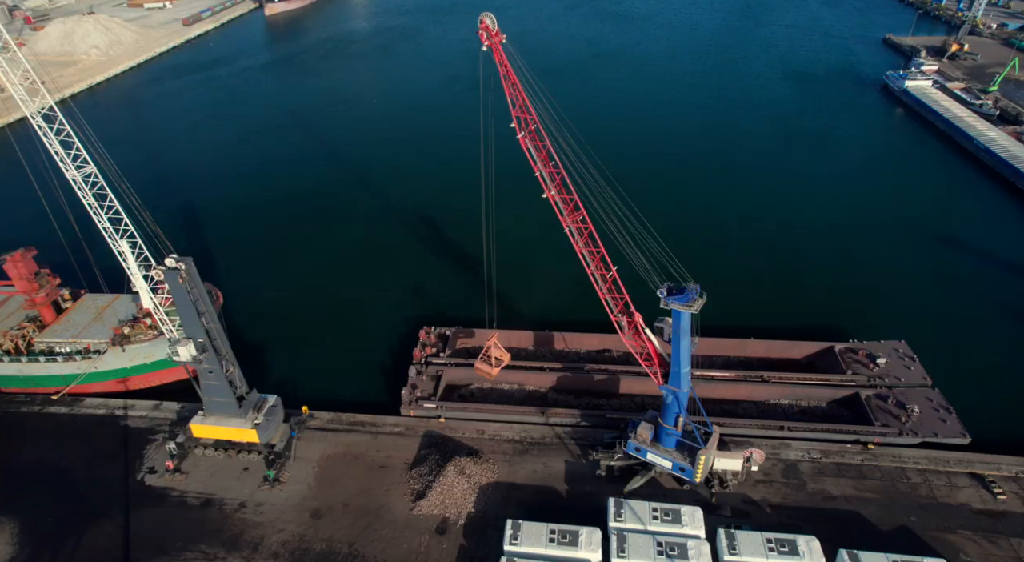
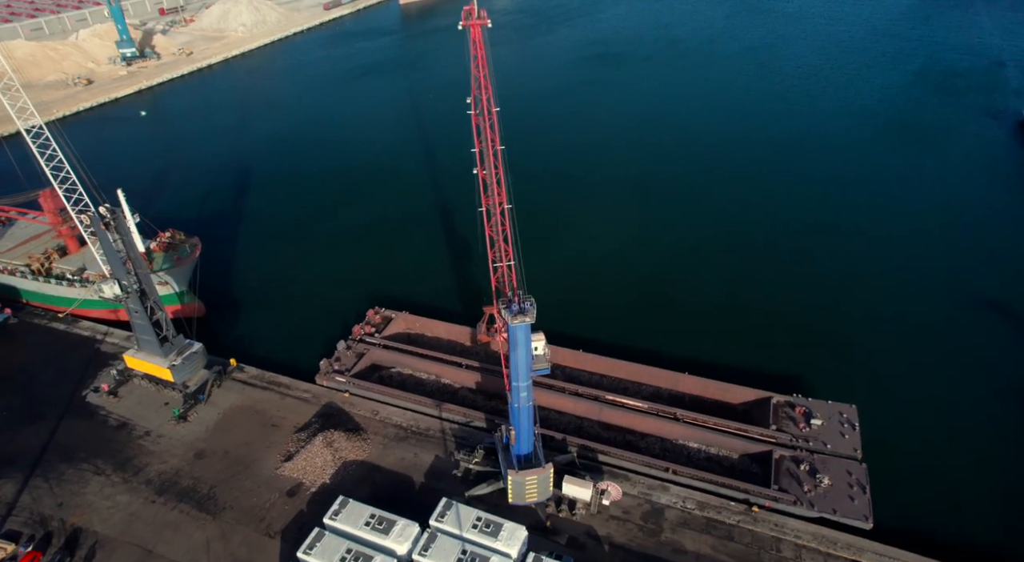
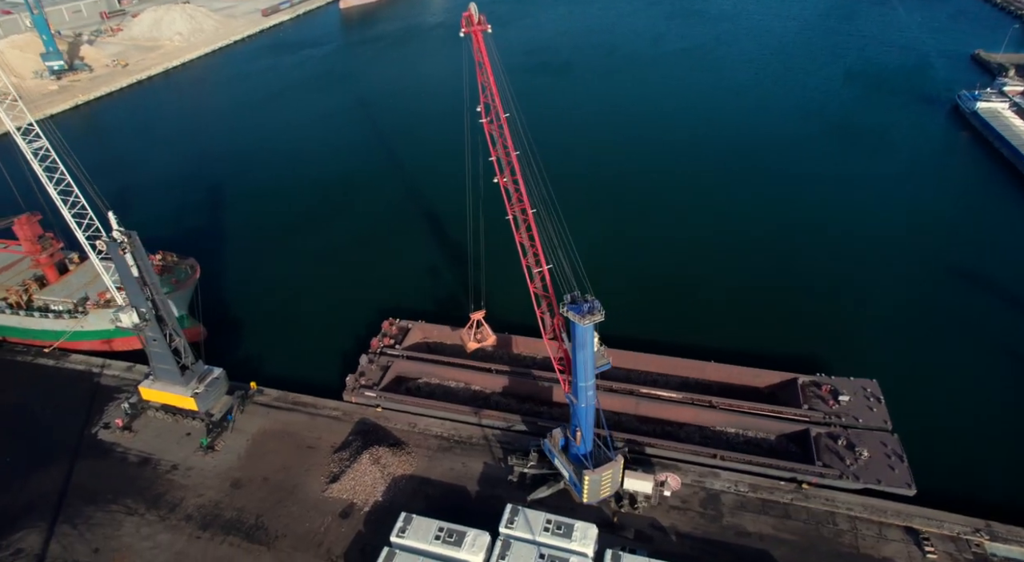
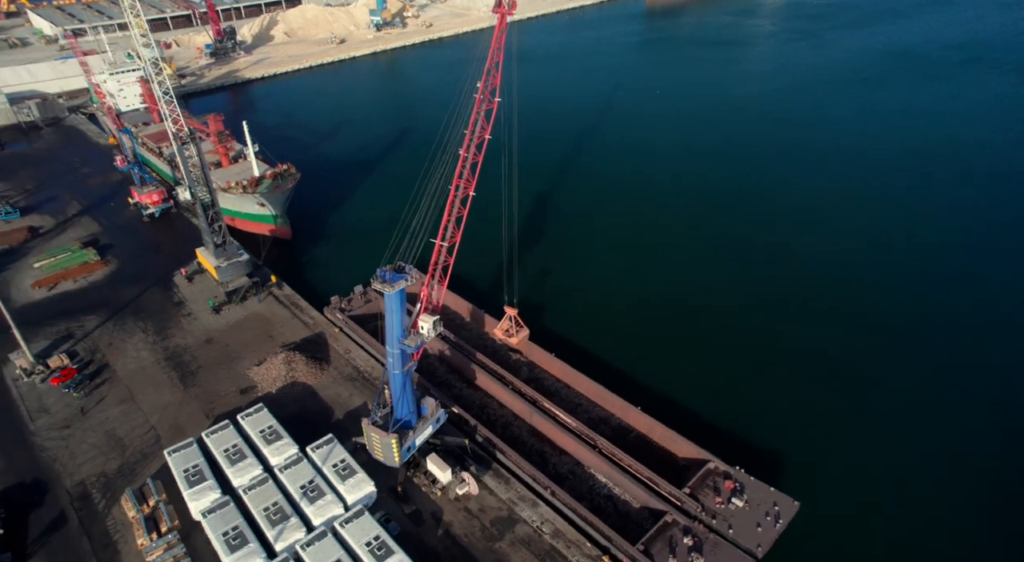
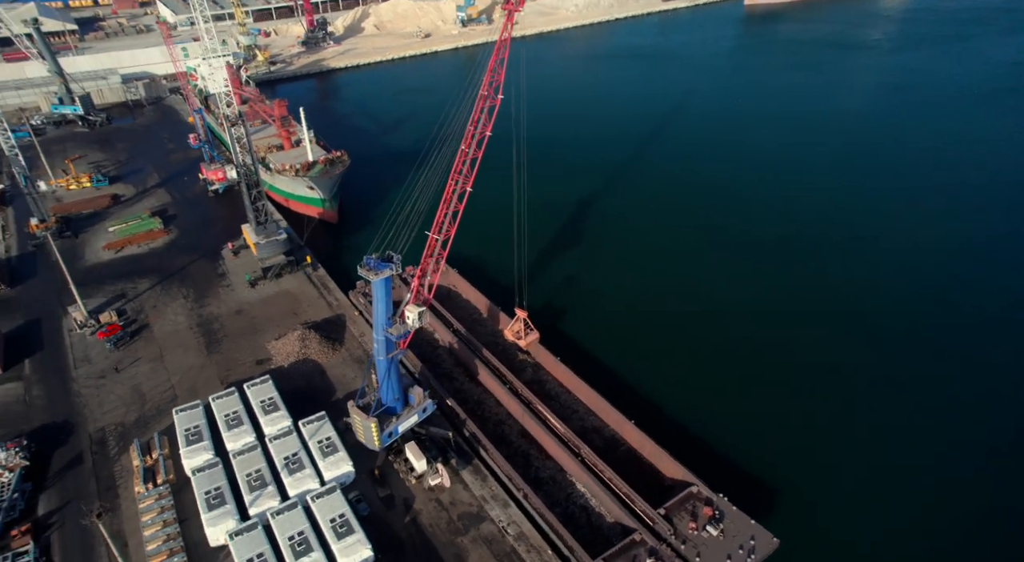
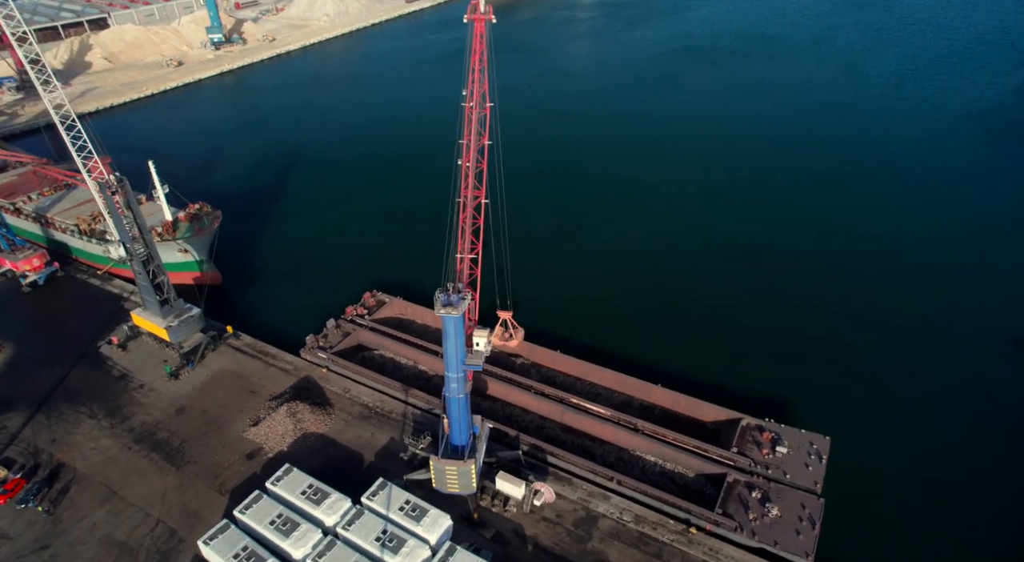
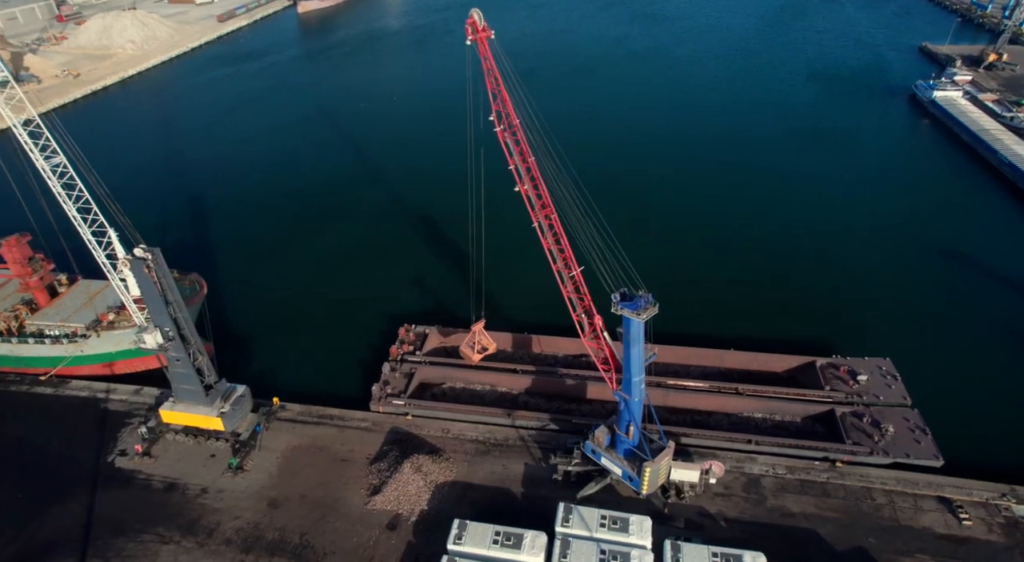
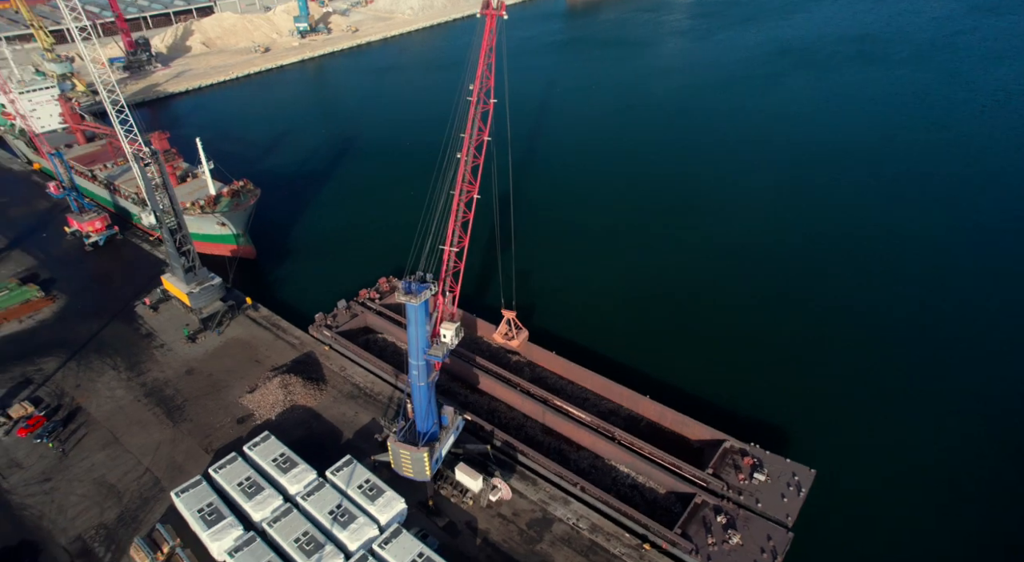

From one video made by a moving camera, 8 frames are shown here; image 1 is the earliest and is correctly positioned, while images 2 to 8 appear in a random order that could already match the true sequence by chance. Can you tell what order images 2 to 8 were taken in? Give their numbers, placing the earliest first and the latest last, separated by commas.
7, 3, 2, 6, 8, 4, 5
